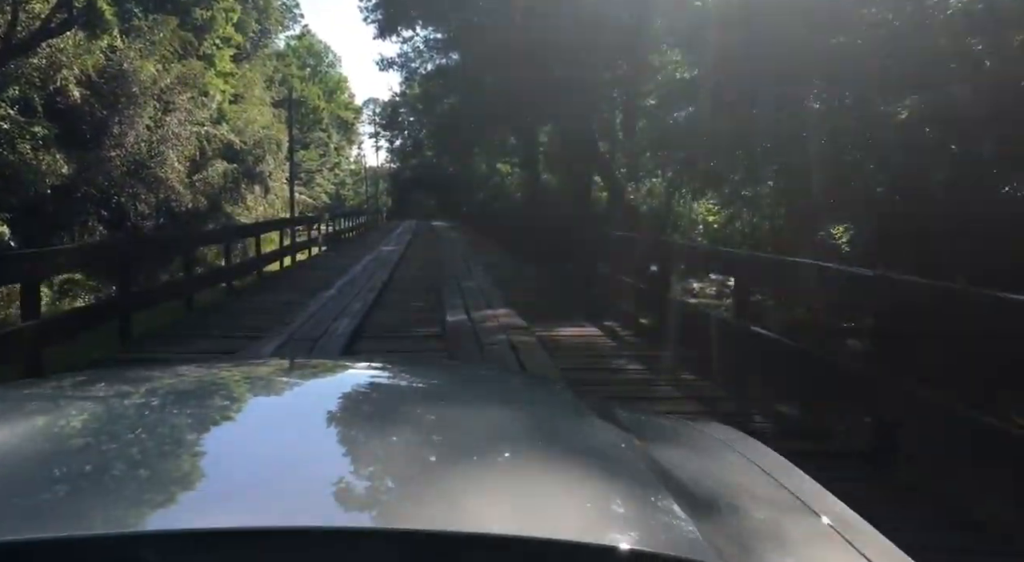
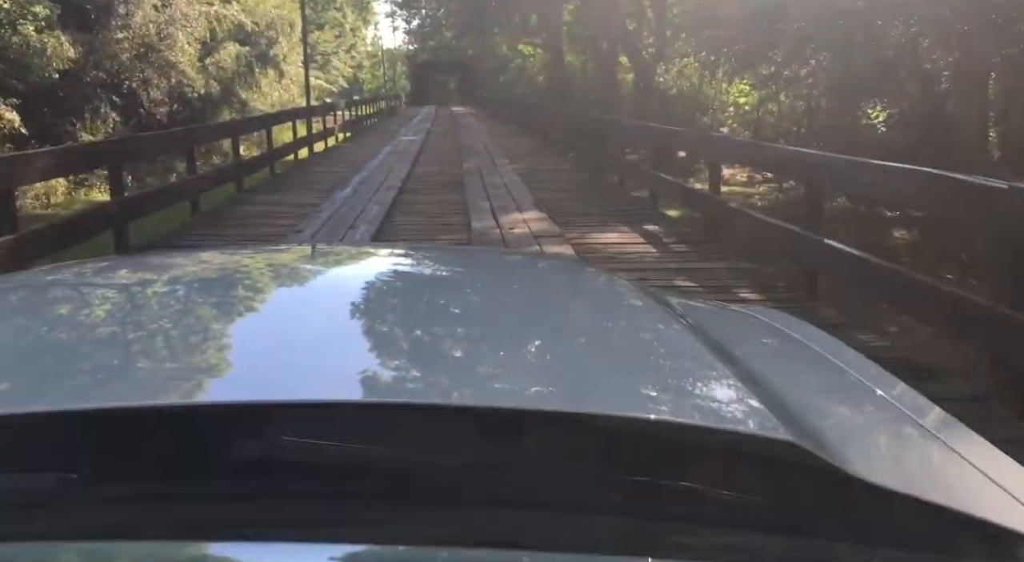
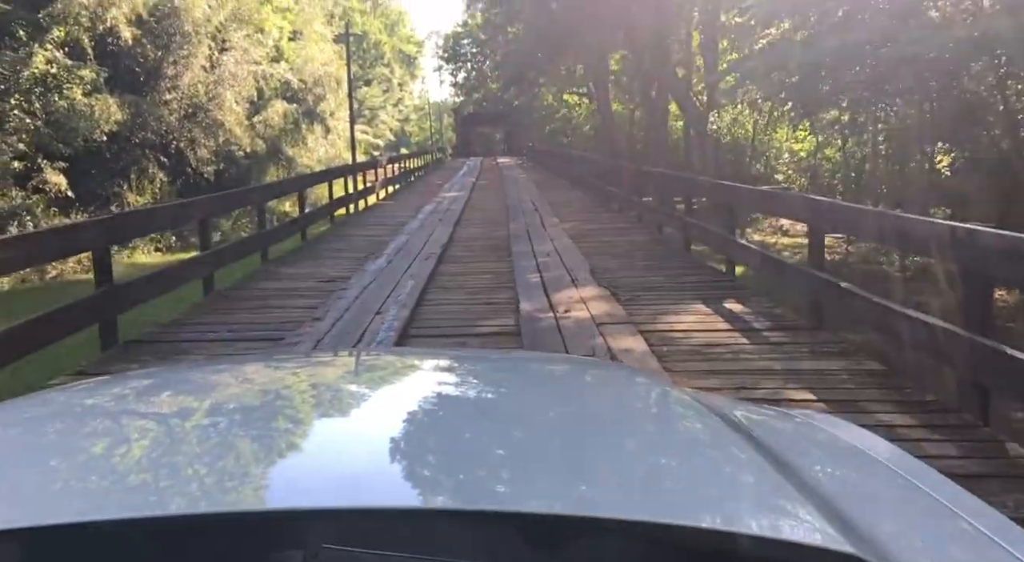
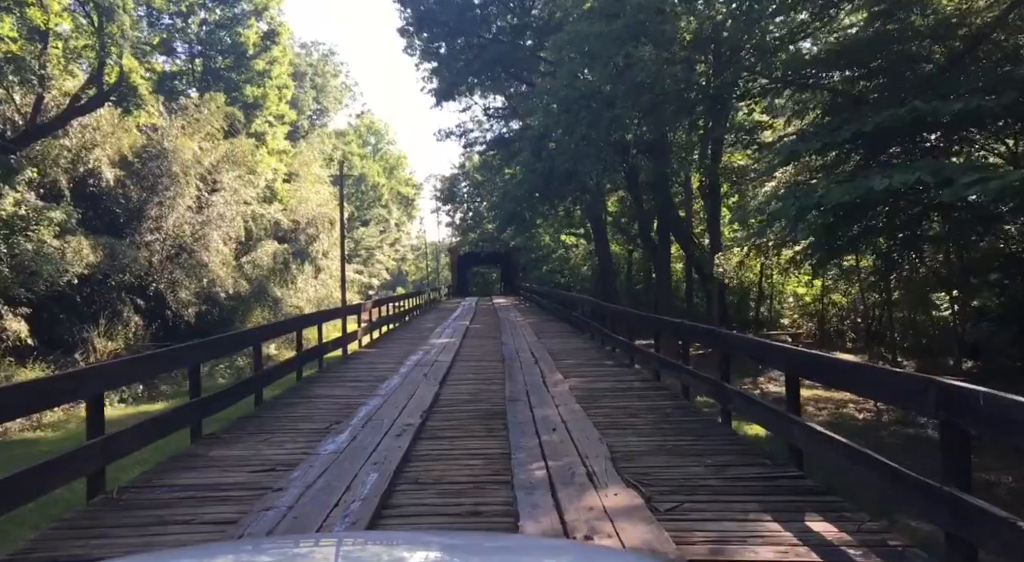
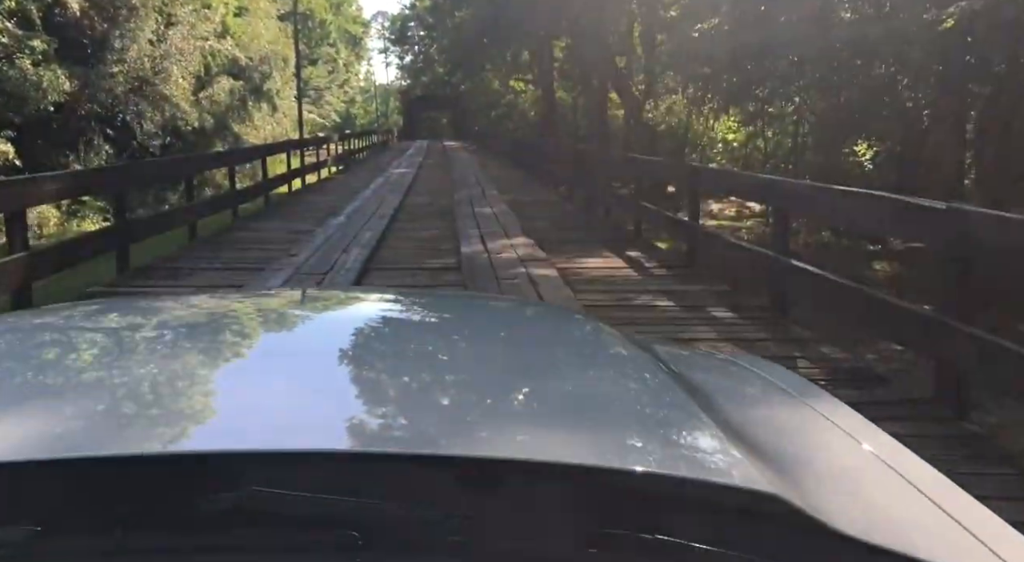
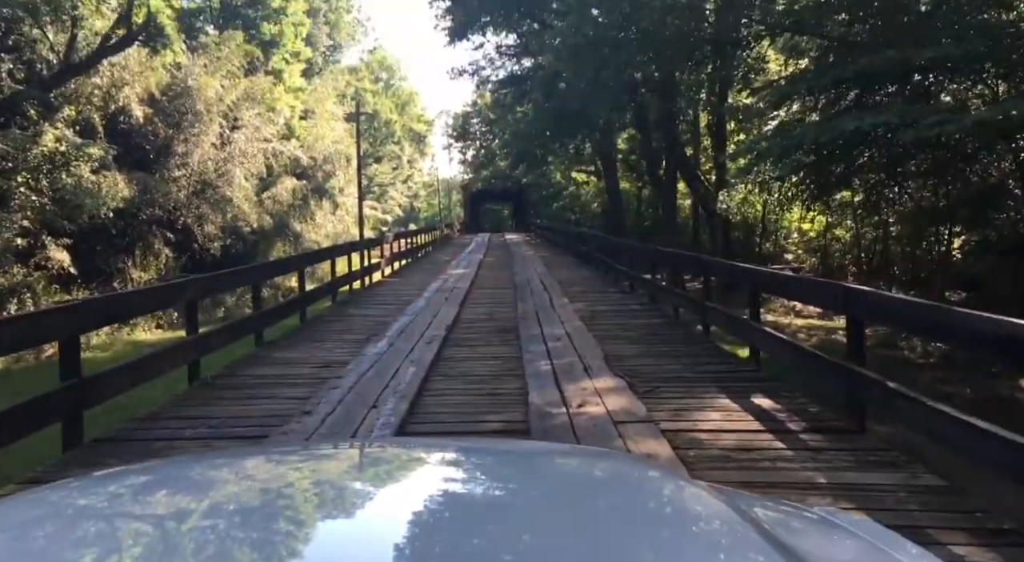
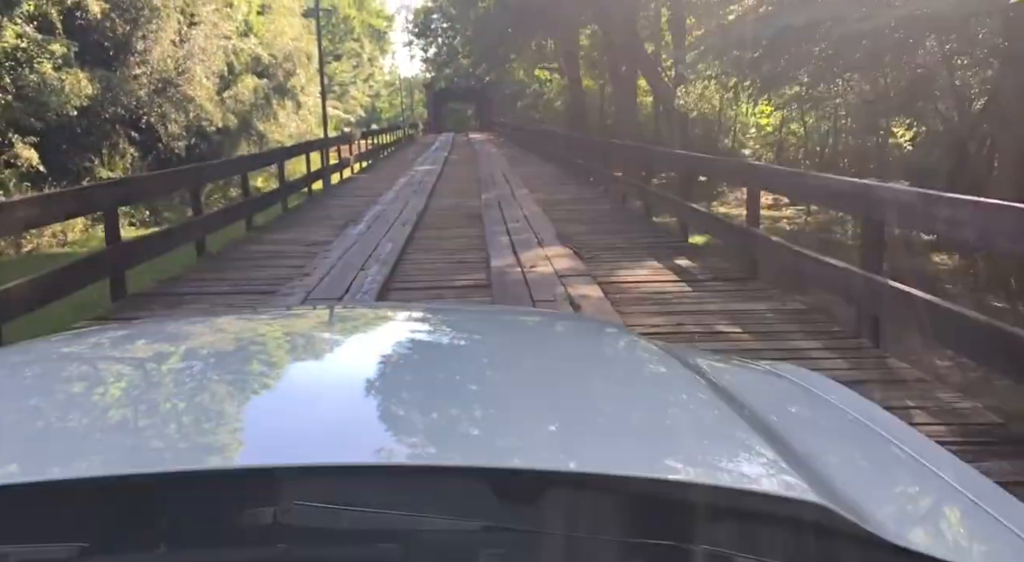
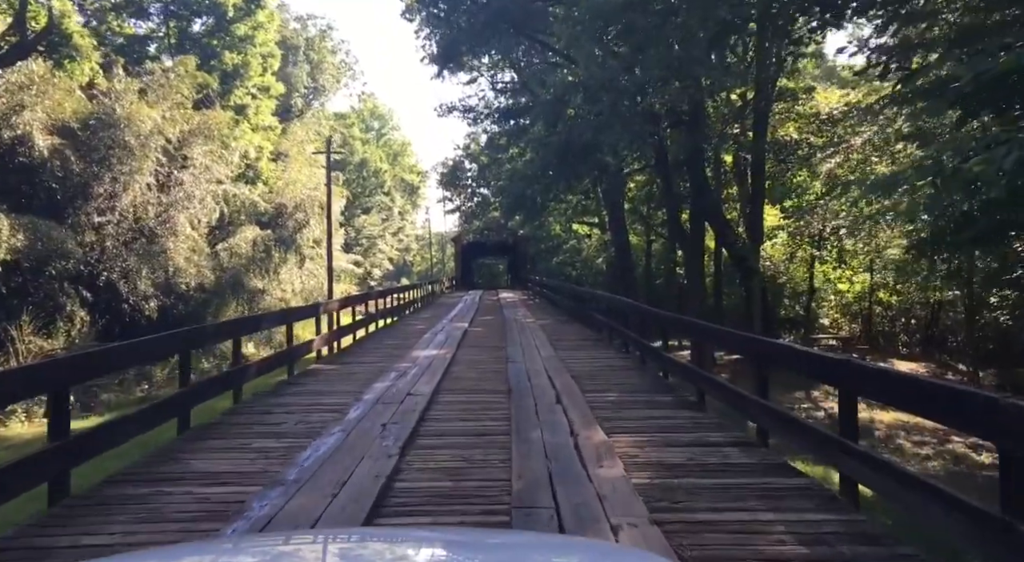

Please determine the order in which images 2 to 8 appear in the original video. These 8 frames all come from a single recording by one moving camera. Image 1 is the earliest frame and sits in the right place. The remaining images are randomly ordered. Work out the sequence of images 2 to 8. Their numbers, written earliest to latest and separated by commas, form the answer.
5, 2, 7, 3, 6, 4, 8
